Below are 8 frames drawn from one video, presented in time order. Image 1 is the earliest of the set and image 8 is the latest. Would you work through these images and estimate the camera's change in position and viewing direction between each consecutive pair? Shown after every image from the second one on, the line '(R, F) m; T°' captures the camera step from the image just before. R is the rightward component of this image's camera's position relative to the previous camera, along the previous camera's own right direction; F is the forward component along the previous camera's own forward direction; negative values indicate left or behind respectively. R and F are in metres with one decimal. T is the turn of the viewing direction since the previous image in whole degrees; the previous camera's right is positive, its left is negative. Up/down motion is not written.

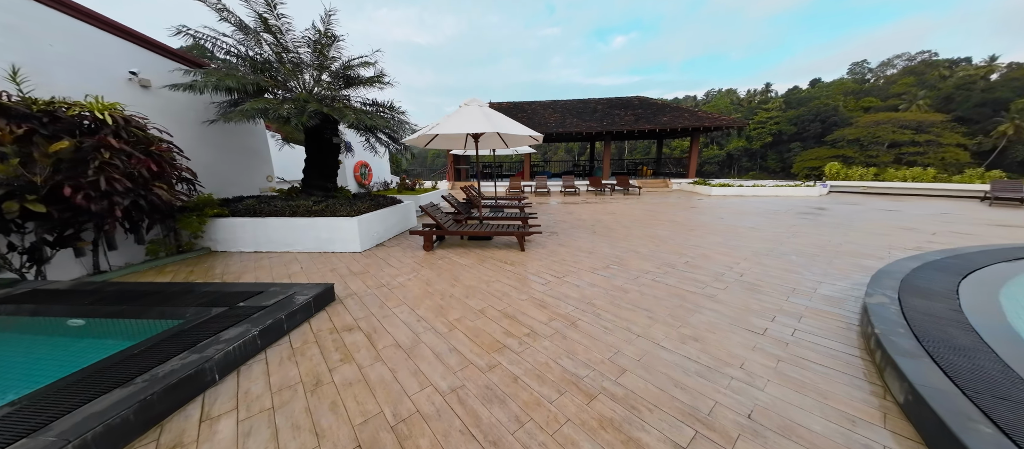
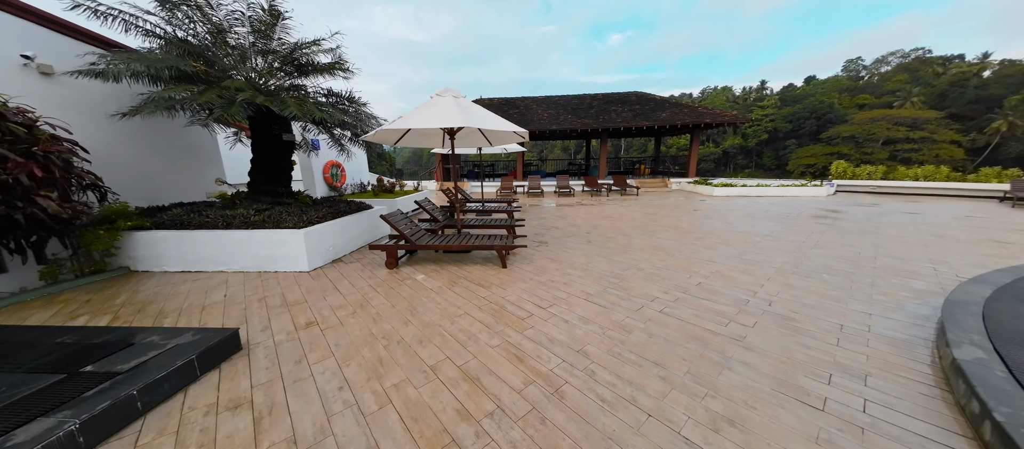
(+0.2, +0.8) m; +1°
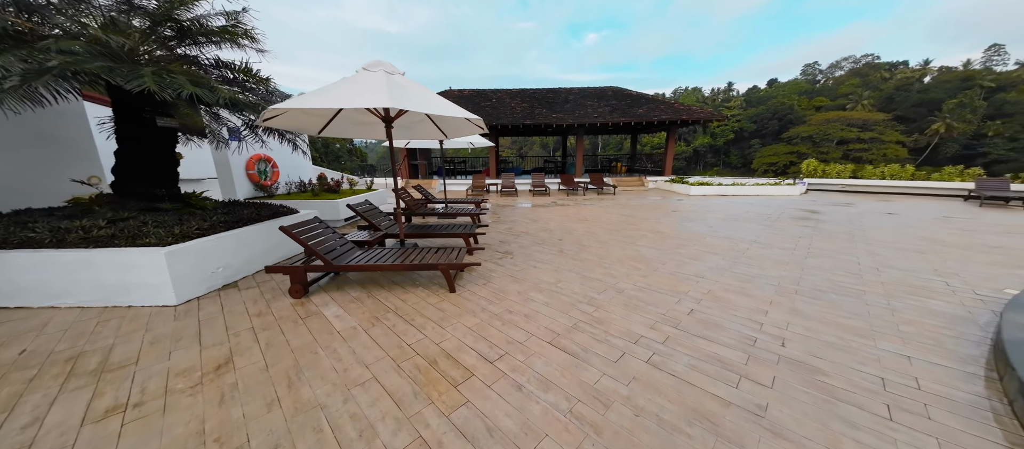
(+0.3, +0.8) m; +4°
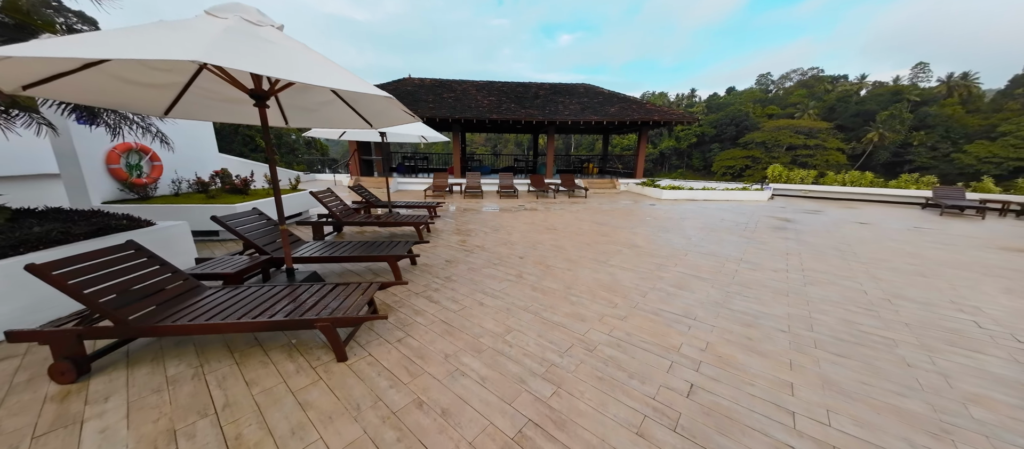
(+0.4, +1.0) m; +5°
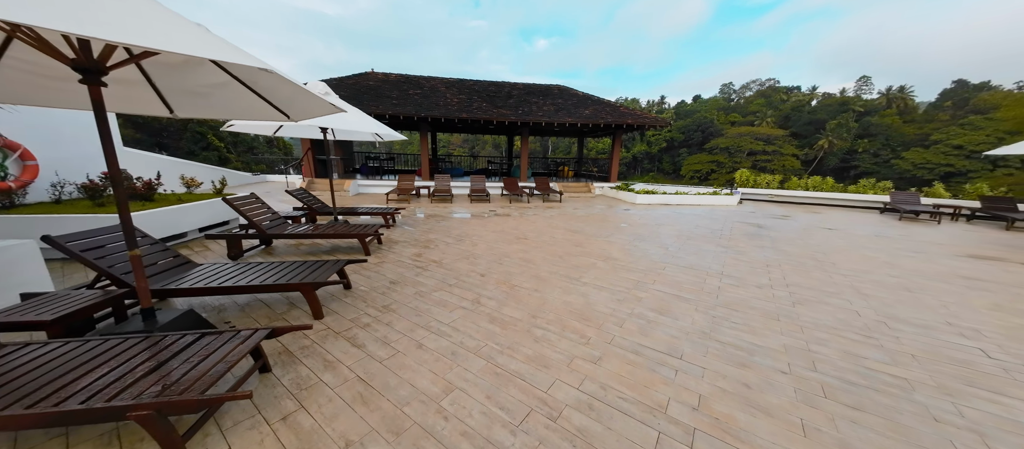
(+0.2, +0.6) m; +4°
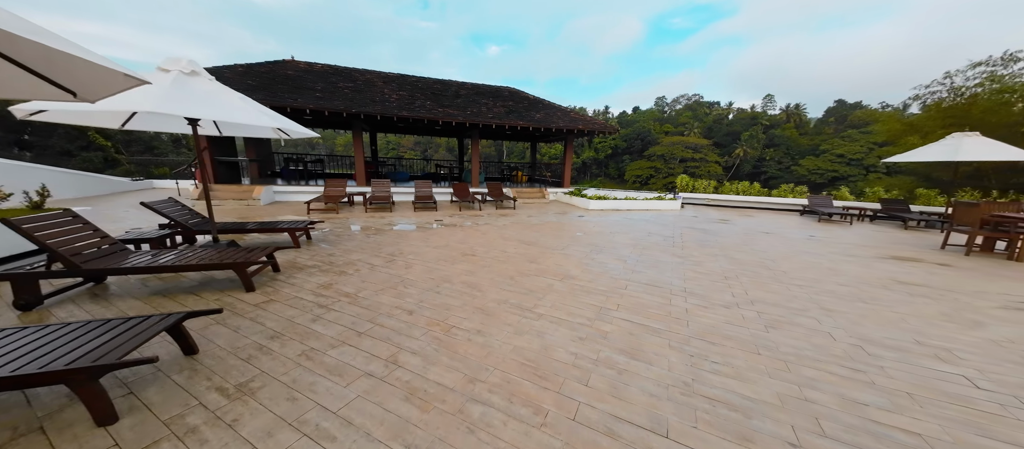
(+0.2, +0.7) m; +8°
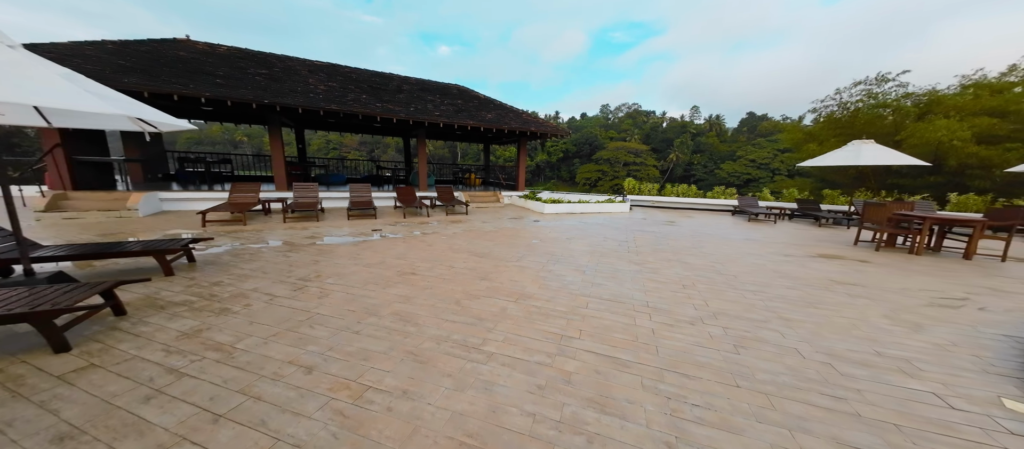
(+0.1, +0.6) m; +8°
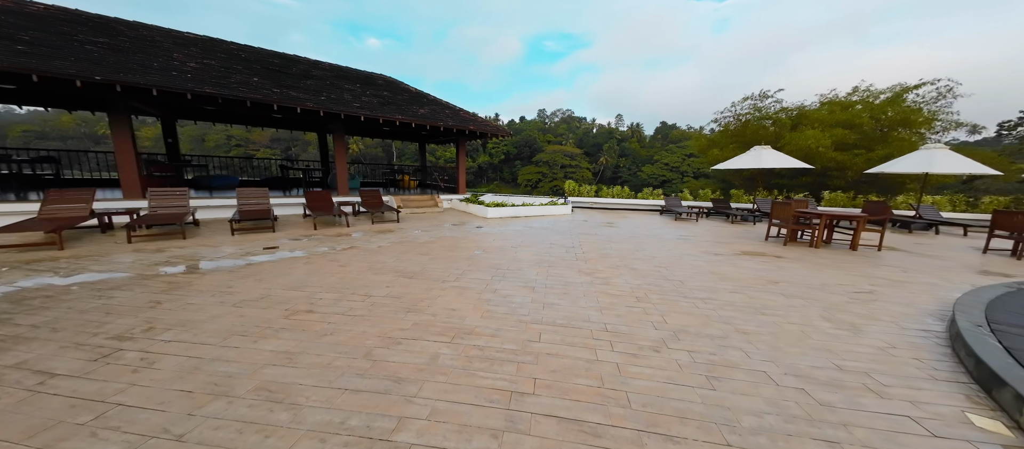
(+0.1, +0.7) m; +10°
